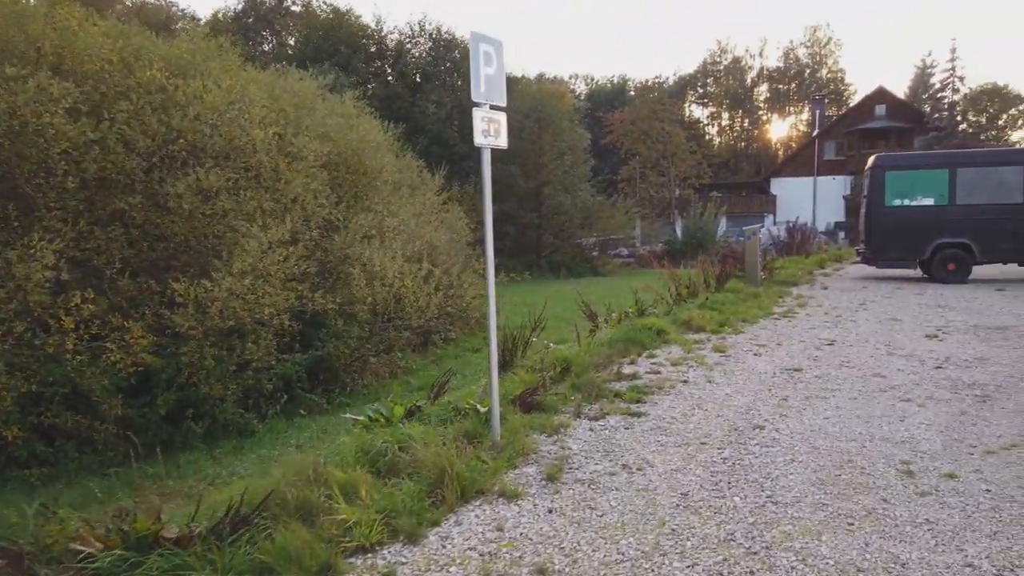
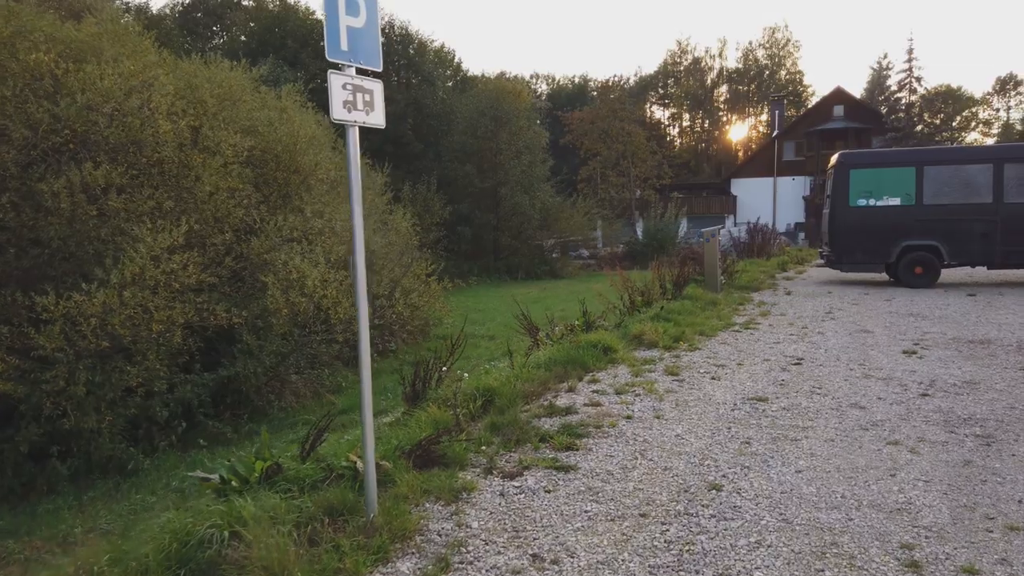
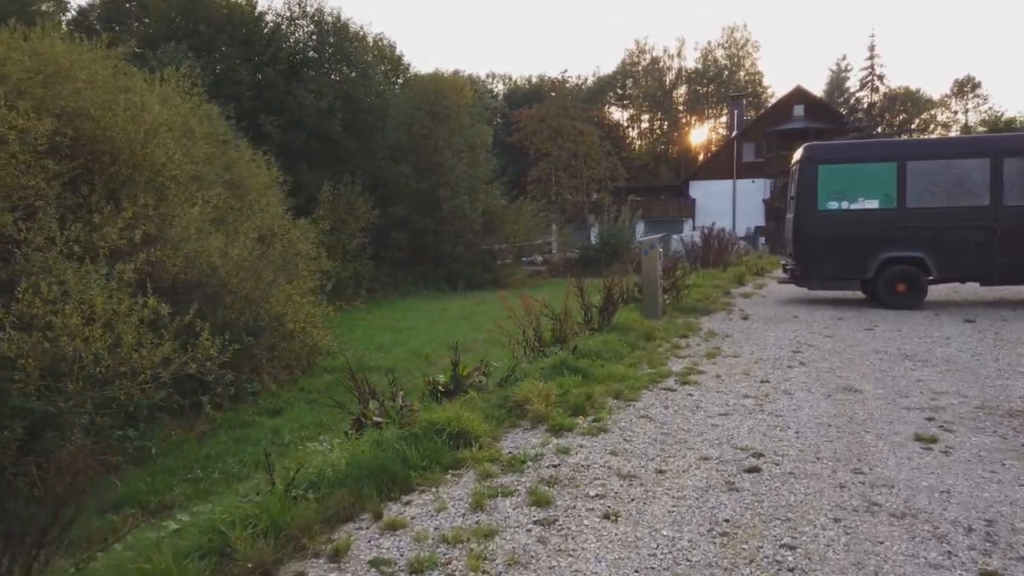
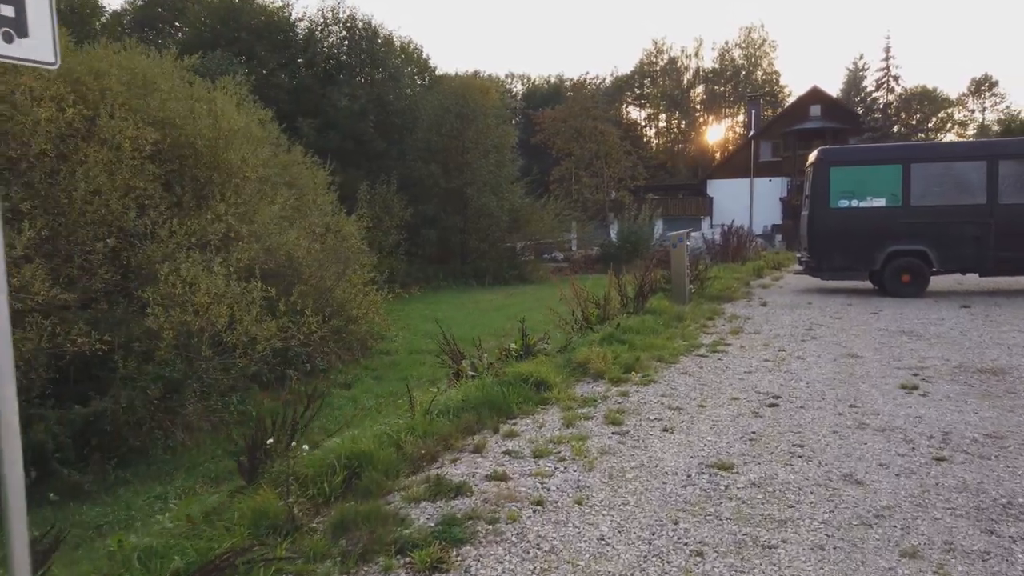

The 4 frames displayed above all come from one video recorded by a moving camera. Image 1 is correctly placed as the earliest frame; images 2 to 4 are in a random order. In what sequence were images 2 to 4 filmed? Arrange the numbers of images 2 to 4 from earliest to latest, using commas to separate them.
2, 4, 3
